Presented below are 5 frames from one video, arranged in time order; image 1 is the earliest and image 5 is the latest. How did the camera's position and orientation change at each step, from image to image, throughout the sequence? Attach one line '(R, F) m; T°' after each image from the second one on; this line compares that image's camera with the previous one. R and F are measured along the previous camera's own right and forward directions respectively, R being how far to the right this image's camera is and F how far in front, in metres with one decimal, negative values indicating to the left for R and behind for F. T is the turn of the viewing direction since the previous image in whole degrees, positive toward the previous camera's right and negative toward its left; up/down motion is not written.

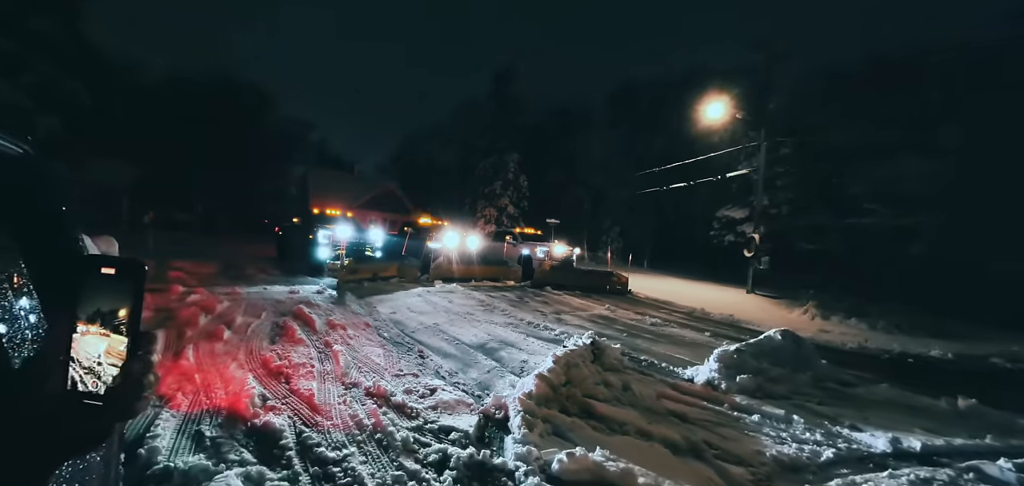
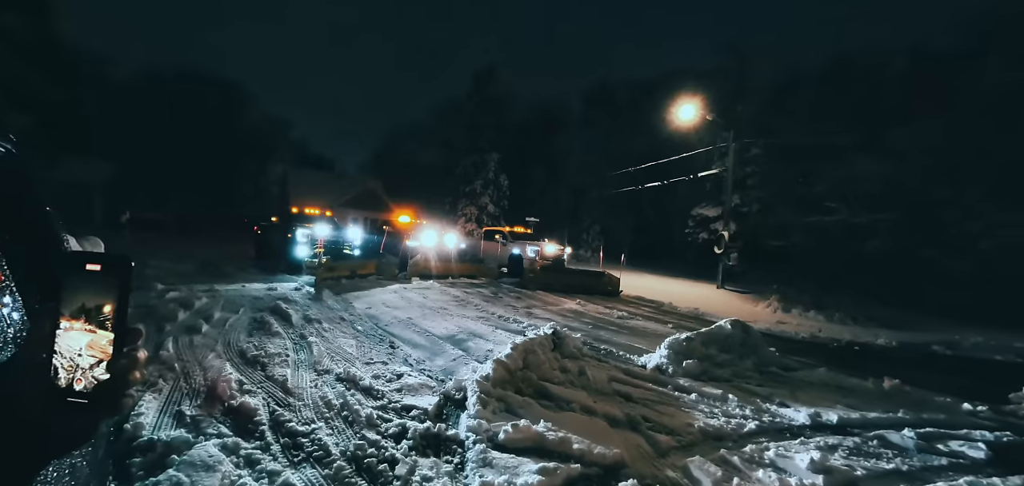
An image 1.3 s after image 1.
(+0.3, -0.4) m; +2°
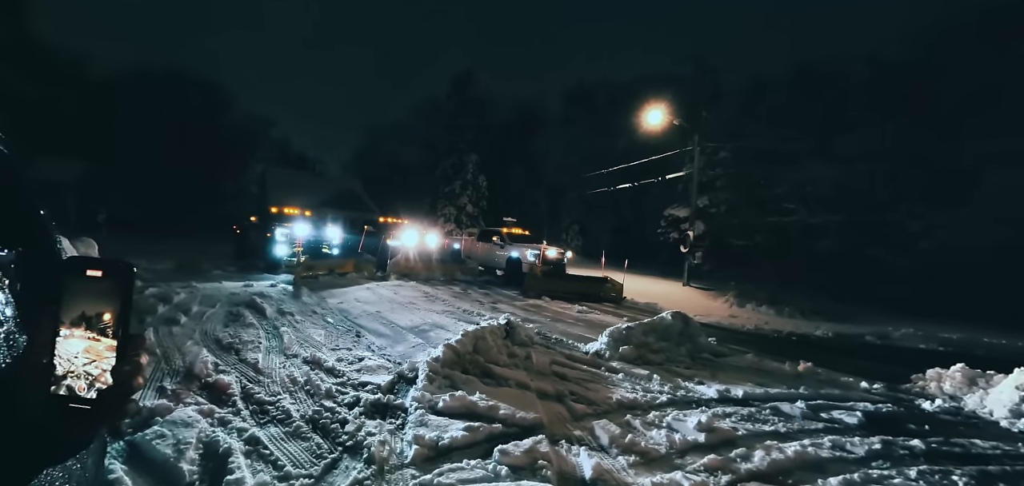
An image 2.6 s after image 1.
(+0.5, -0.7) m; +2°
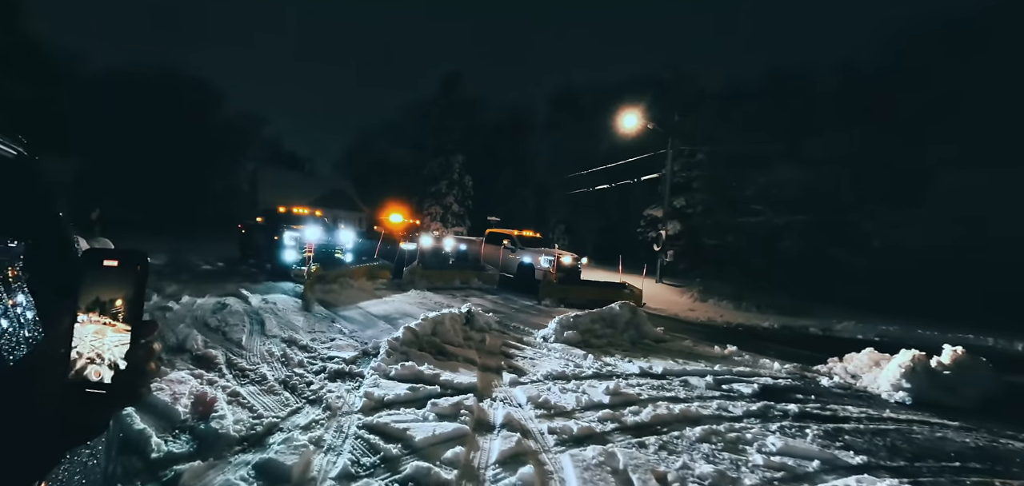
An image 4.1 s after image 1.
(+0.7, -0.9) m; +1°
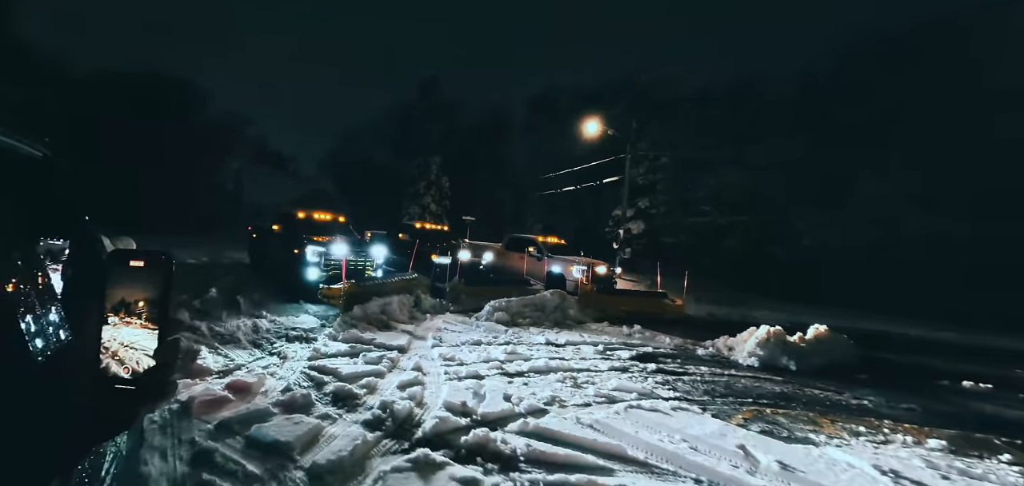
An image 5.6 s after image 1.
(+1.2, -1.7) m; +1°
